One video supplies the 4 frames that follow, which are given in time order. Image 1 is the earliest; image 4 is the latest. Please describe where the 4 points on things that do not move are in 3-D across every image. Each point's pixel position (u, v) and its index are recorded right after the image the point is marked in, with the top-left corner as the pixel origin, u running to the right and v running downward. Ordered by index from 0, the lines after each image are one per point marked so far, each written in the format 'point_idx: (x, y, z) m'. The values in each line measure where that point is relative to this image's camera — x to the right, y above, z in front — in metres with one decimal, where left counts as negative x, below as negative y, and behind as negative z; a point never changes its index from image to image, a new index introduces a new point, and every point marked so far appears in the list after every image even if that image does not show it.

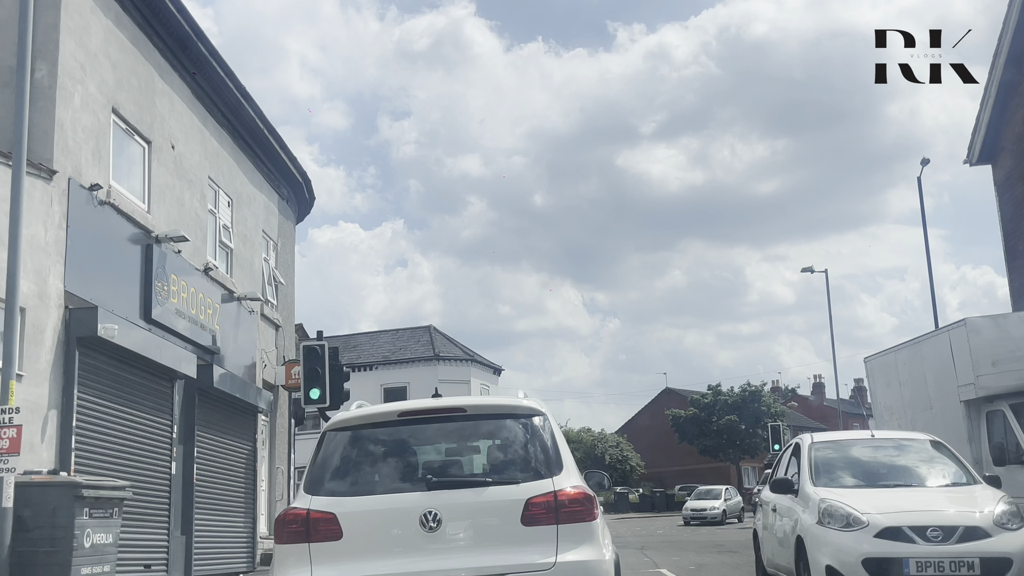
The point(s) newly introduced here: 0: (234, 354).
0: (-2.9, -0.7, +11.8) m
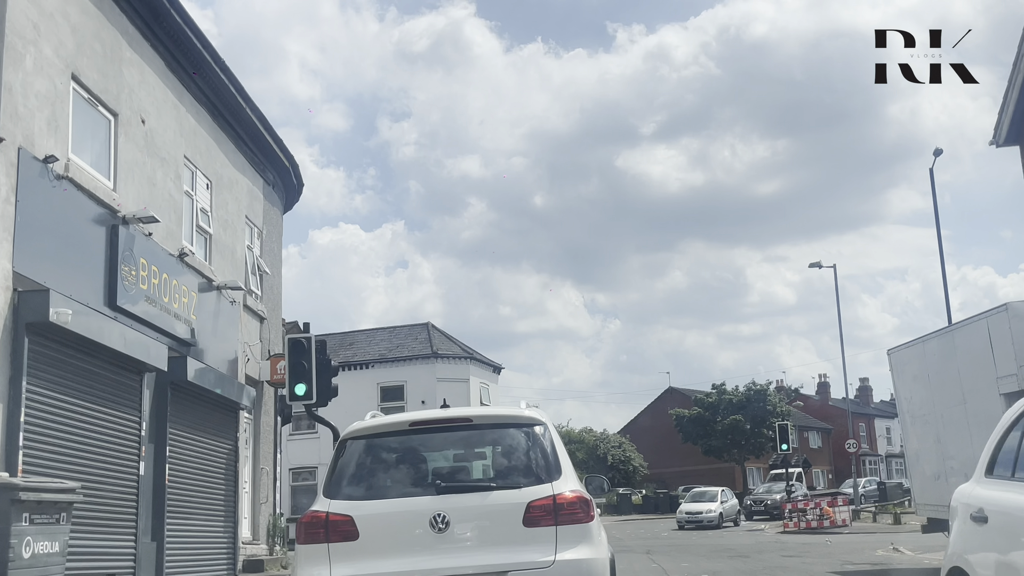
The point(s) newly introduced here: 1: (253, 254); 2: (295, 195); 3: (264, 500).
0: (-2.9, -0.6, +11.0) m
1: (-2.8, +0.4, +12.3) m
2: (-2.8, +1.2, +14.8) m
3: (-2.7, -2.3, +12.2) m
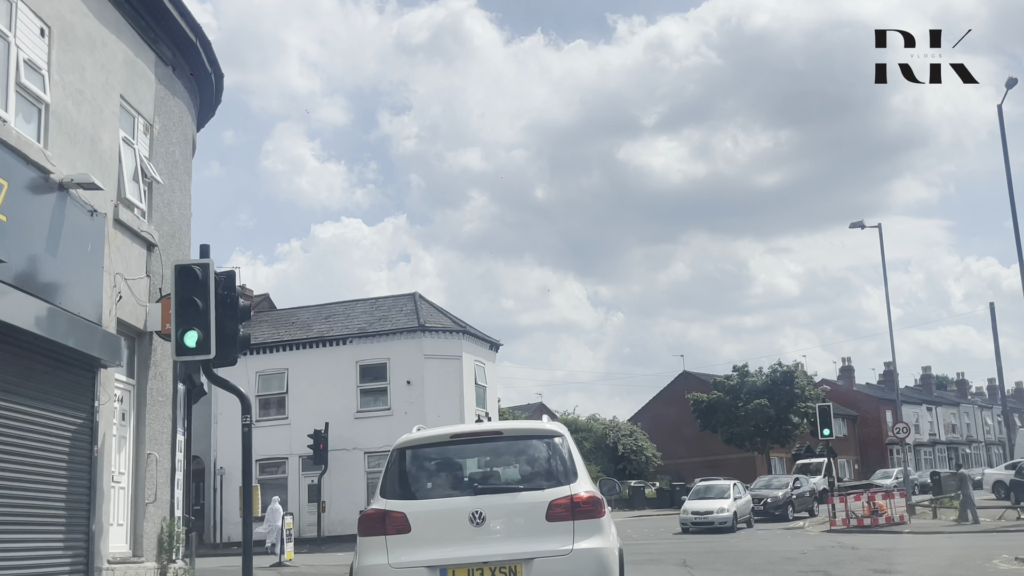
0: (-3.0, +0.1, +7.4) m
1: (-2.9, +1.0, +8.7) m
2: (-2.9, +1.9, +11.2) m
3: (-2.7, -1.6, +8.6) m
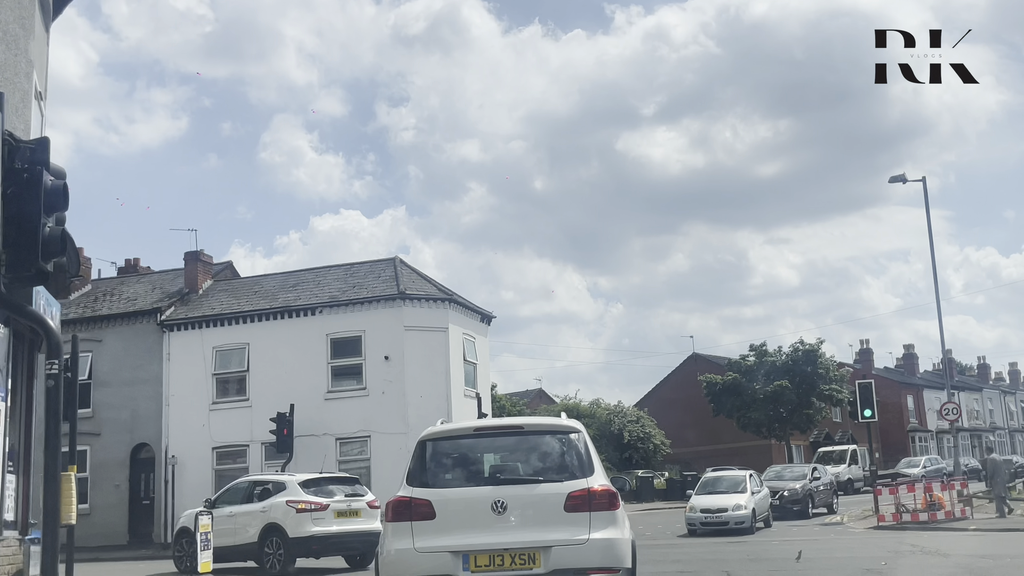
0: (-3.1, +0.6, +4.4) m
1: (-3.0, +1.6, +5.6) m
2: (-3.0, +2.5, +8.1) m
3: (-2.8, -1.0, +5.6) m
